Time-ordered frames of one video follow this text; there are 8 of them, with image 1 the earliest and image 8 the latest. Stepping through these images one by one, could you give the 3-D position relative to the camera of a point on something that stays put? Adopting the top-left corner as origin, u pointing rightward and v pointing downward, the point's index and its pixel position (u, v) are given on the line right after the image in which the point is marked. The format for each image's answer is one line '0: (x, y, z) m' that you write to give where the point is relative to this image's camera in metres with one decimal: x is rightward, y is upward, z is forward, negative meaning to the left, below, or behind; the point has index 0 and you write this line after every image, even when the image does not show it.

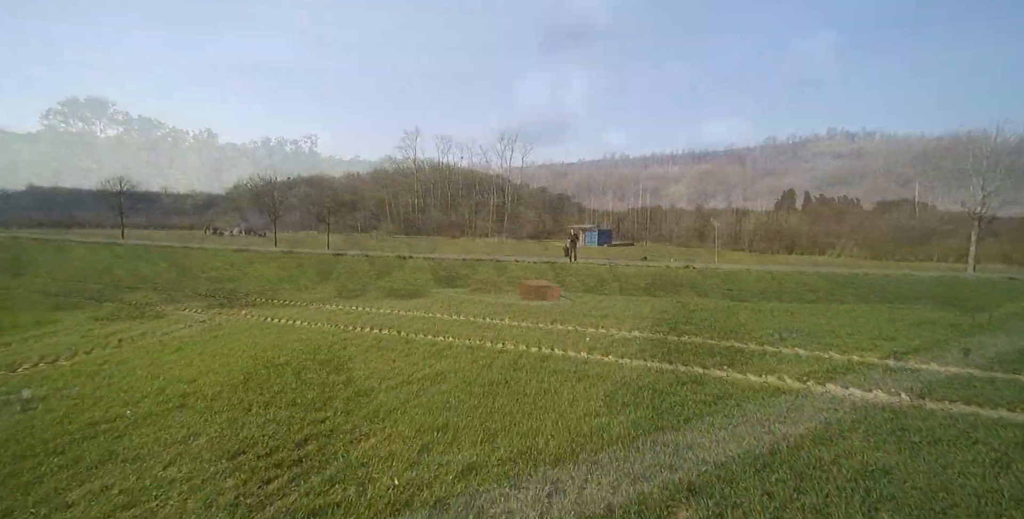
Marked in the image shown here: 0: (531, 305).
0: (+0.6, -1.1, +14.7) m
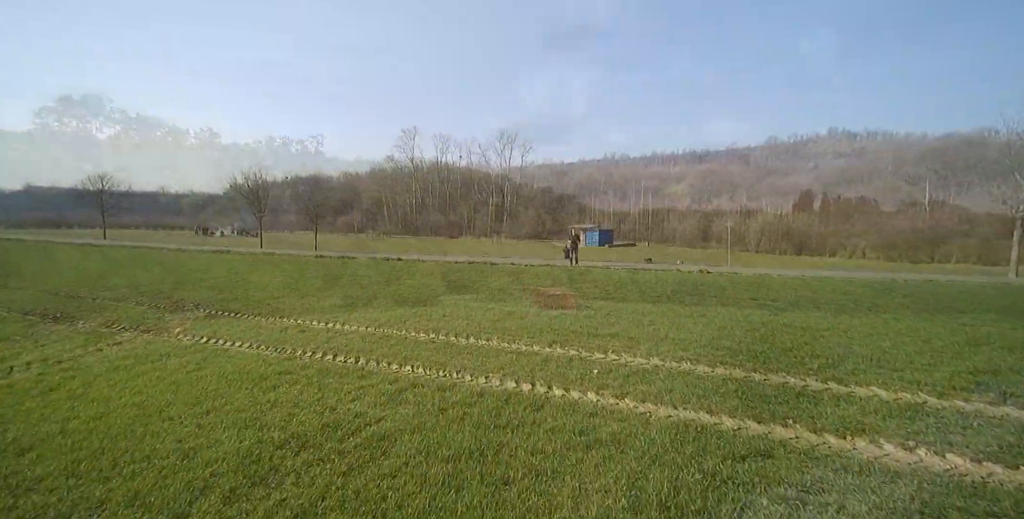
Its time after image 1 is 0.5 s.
0: (+0.4, -1.2, +12.6) m
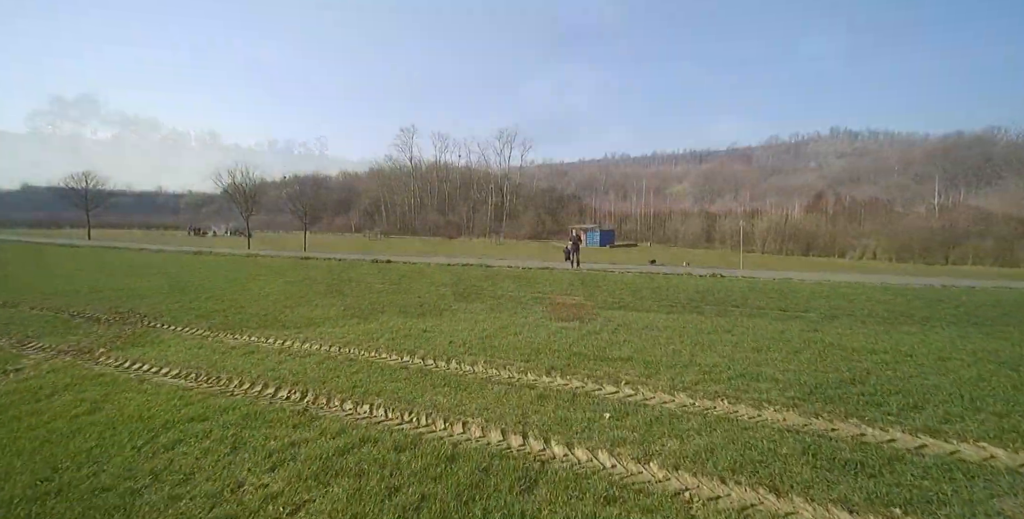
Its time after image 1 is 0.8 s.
0: (+0.2, -1.3, +10.9) m
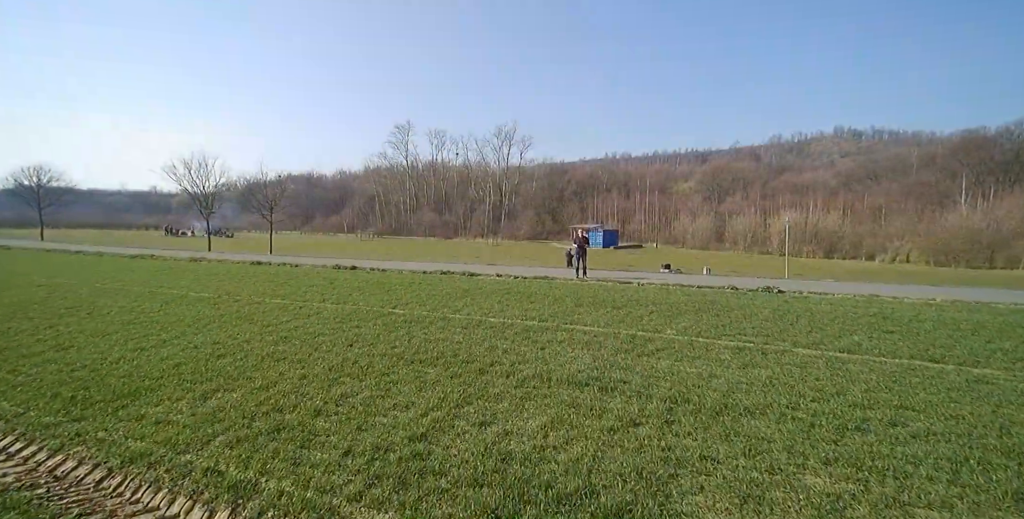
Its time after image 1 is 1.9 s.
0: (-0.1, -1.5, +6.3) m
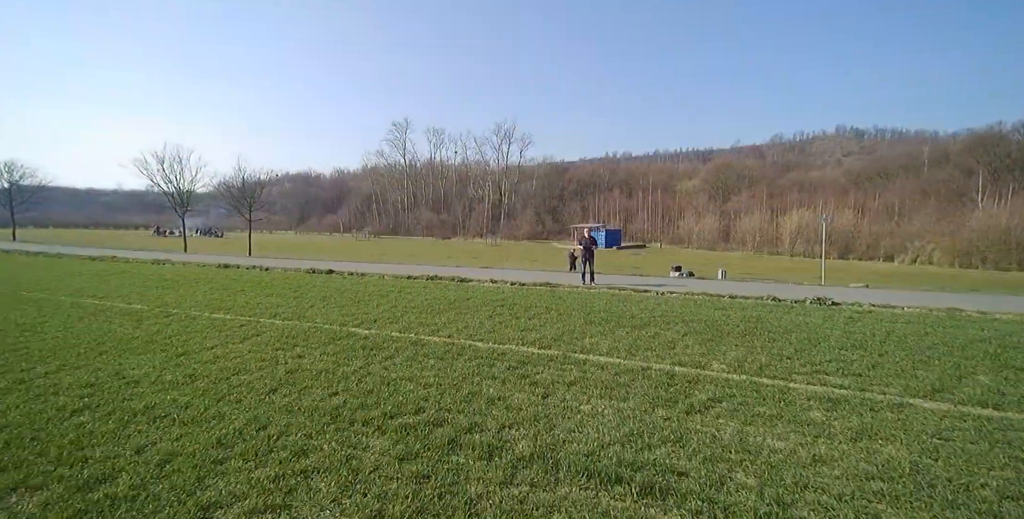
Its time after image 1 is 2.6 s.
0: (-0.2, -1.7, +3.9) m
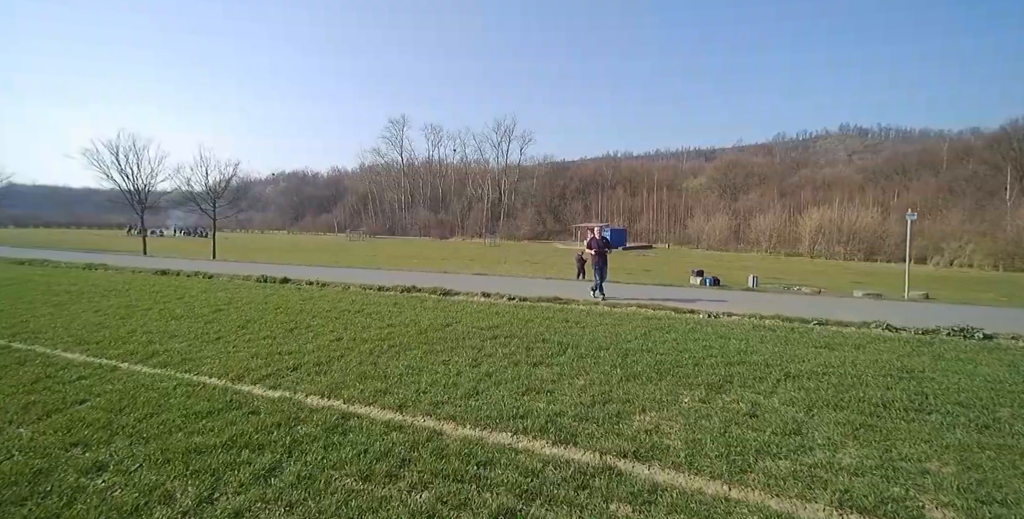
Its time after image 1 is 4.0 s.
0: (-0.3, -1.8, +0.4) m
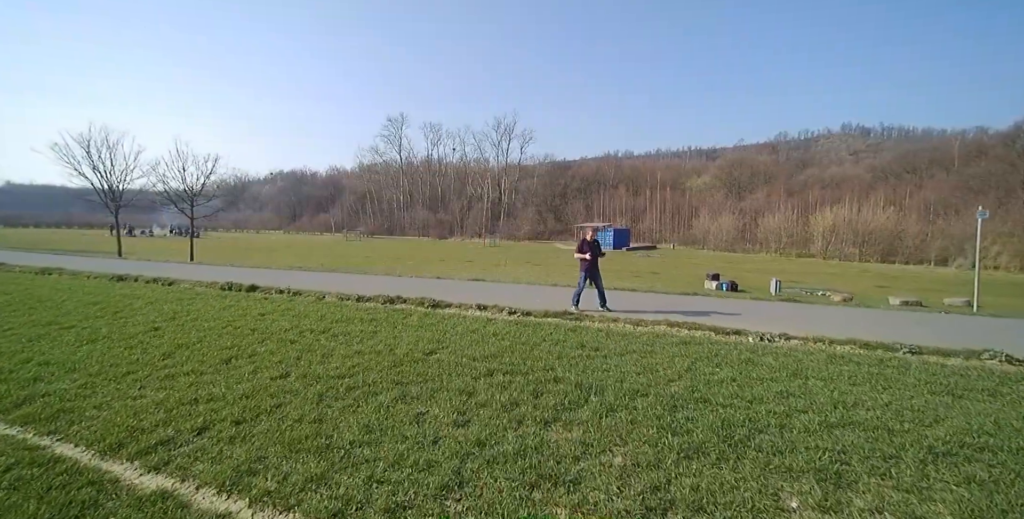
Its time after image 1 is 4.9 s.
0: (-0.3, -2.0, -1.5) m
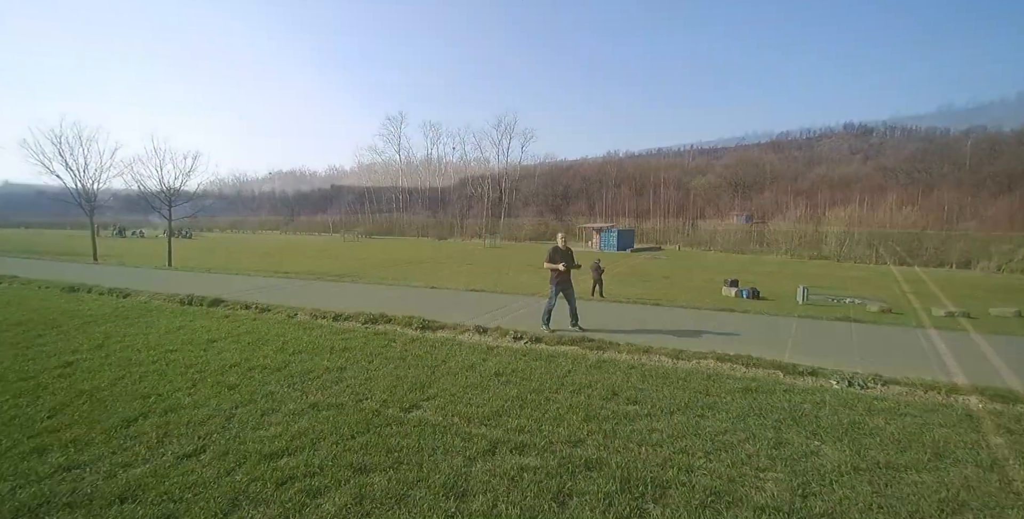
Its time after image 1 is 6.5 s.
0: (-0.2, -2.2, -3.3) m
